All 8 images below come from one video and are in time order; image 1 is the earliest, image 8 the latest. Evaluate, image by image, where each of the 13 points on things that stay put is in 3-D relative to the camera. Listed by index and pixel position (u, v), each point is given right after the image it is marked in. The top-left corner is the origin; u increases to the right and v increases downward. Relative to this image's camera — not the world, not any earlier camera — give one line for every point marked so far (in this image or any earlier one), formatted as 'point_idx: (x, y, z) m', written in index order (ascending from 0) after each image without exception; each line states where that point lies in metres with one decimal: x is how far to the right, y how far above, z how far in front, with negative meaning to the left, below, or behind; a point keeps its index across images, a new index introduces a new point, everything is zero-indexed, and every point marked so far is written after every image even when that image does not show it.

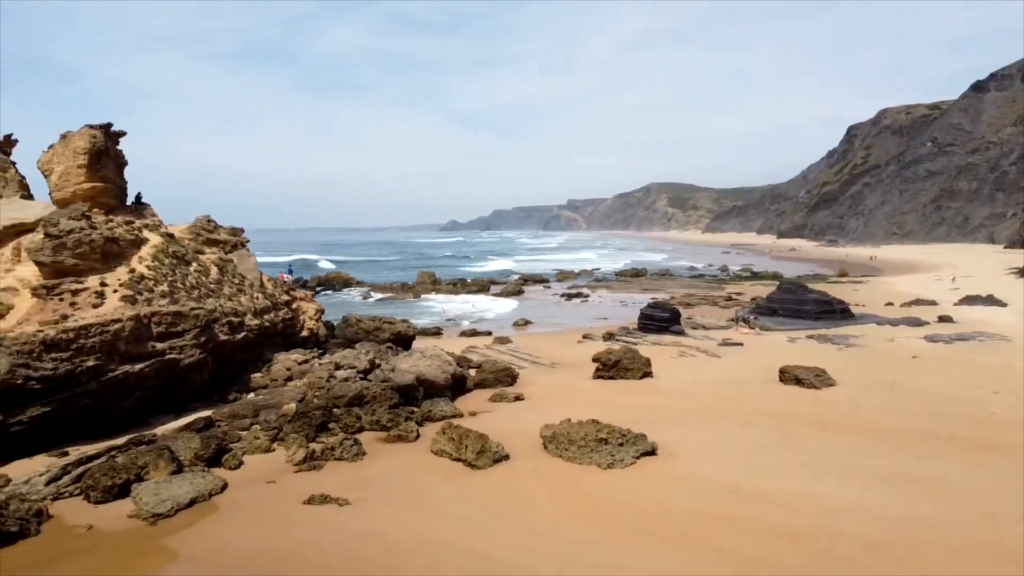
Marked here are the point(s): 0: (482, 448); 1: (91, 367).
0: (-0.3, -1.5, +7.8) m
1: (-4.3, -0.8, +8.4) m
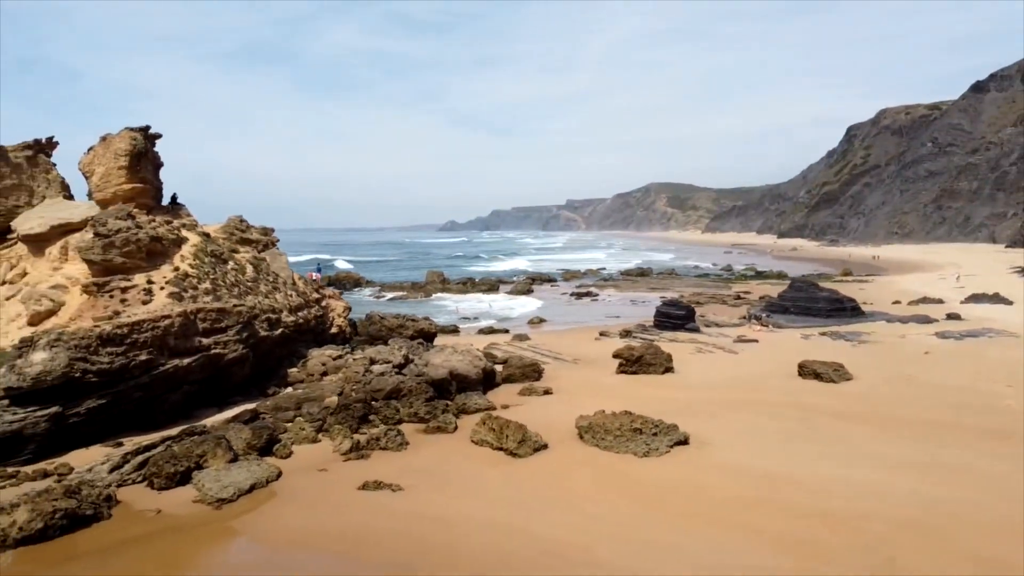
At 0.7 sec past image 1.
0: (+0.1, -1.5, +8.2) m
1: (-3.9, -0.8, +8.7) m
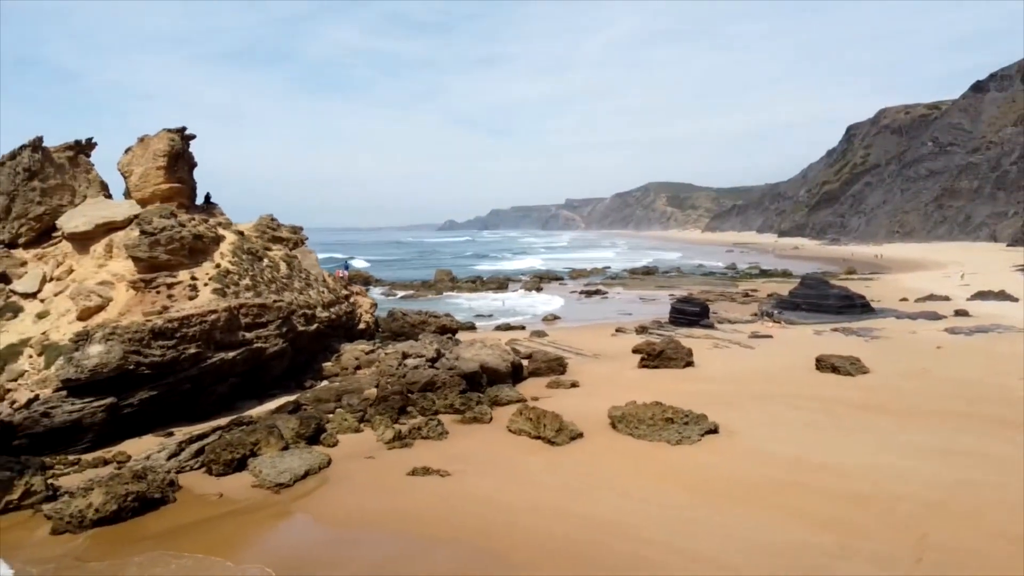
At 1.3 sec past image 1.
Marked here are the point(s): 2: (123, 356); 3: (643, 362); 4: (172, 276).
0: (+0.5, -1.5, +8.5) m
1: (-3.6, -0.7, +9.1) m
2: (-4.1, -0.7, +8.4) m
3: (+2.0, -1.1, +12.7) m
4: (-4.1, +0.1, +9.8) m
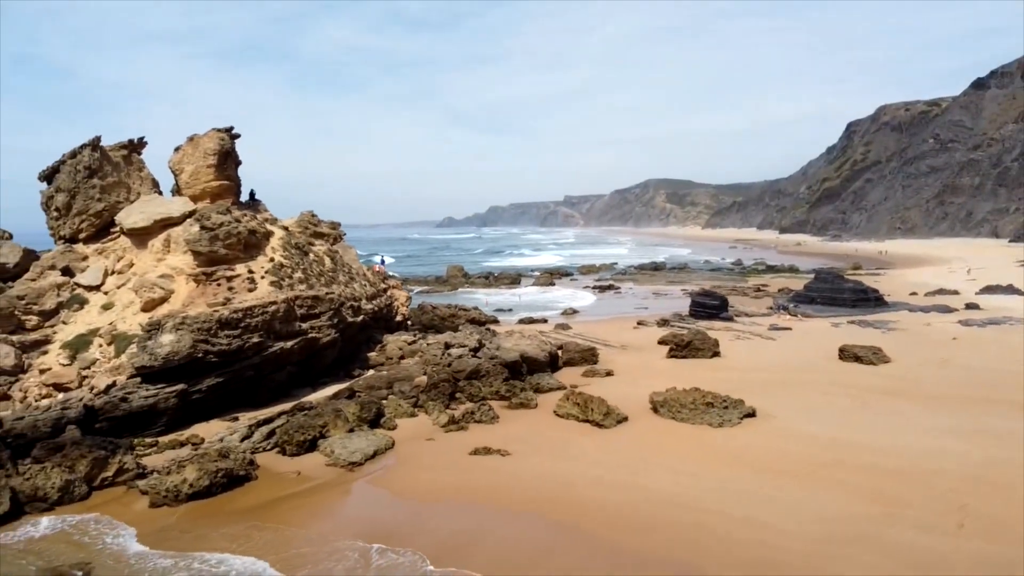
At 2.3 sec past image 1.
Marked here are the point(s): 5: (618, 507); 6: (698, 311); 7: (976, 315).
0: (+1.1, -1.4, +9.0) m
1: (-3.0, -0.6, +9.5) m
2: (-3.5, -0.6, +8.9) m
3: (+2.6, -1.0, +13.2) m
4: (-3.6, +0.2, +10.3) m
5: (+0.9, -1.8, +6.8) m
6: (+4.0, -0.5, +17.3) m
7: (+9.7, -0.6, +17.0) m
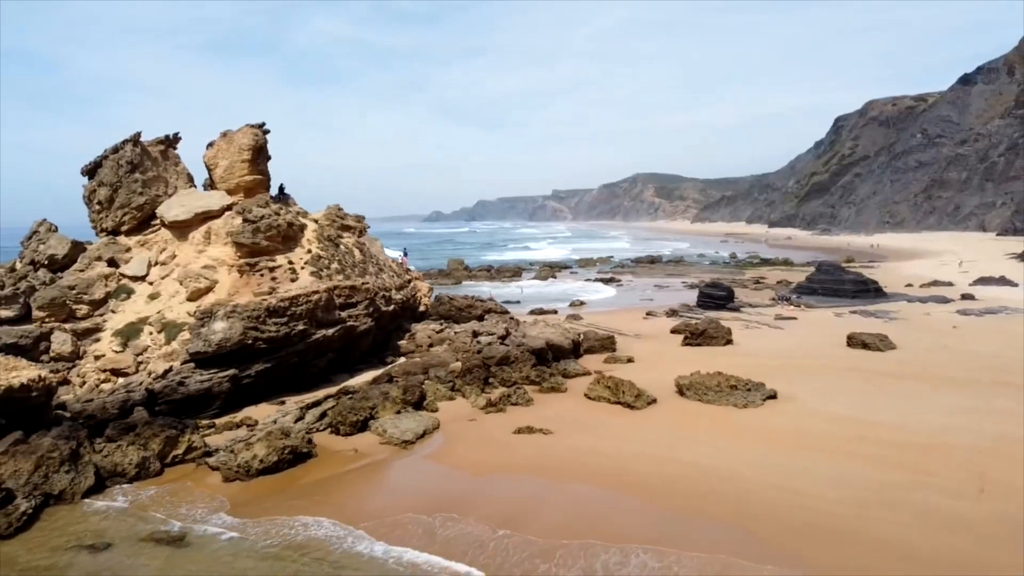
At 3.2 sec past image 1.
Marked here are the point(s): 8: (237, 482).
0: (+1.5, -1.2, +9.6) m
1: (-2.6, -0.5, +10.0) m
2: (-3.1, -0.5, +9.4) m
3: (+2.9, -0.9, +13.7) m
4: (-3.2, +0.4, +10.8) m
5: (+1.3, -1.7, +7.3) m
6: (+4.3, -0.3, +17.9) m
7: (+10.0, -0.4, +17.7) m
8: (-2.5, -1.8, +7.4) m
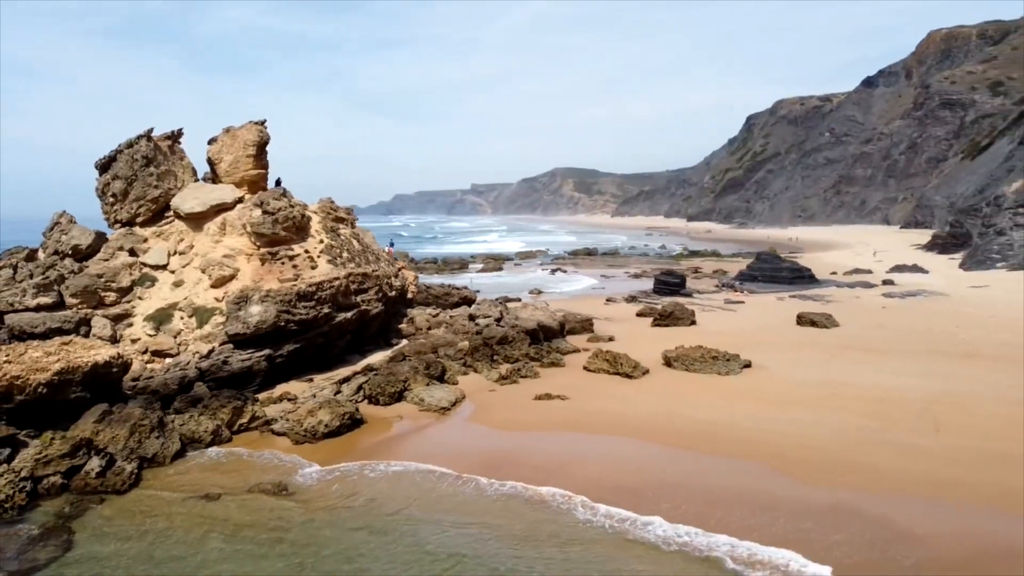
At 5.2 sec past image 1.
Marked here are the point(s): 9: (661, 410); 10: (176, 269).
0: (+1.6, -1.0, +10.8) m
1: (-2.5, -0.3, +10.8) m
2: (-2.9, -0.3, +10.2) m
3: (+2.7, -0.6, +15.1) m
4: (-3.2, +0.5, +11.5) m
5: (+1.7, -1.5, +8.6) m
6: (+3.5, 0.0, +19.4) m
7: (+9.3, 0.0, +19.8) m
8: (-2.1, -1.6, +8.3) m
9: (+1.7, -1.4, +9.3) m
10: (-4.8, +0.3, +11.5) m
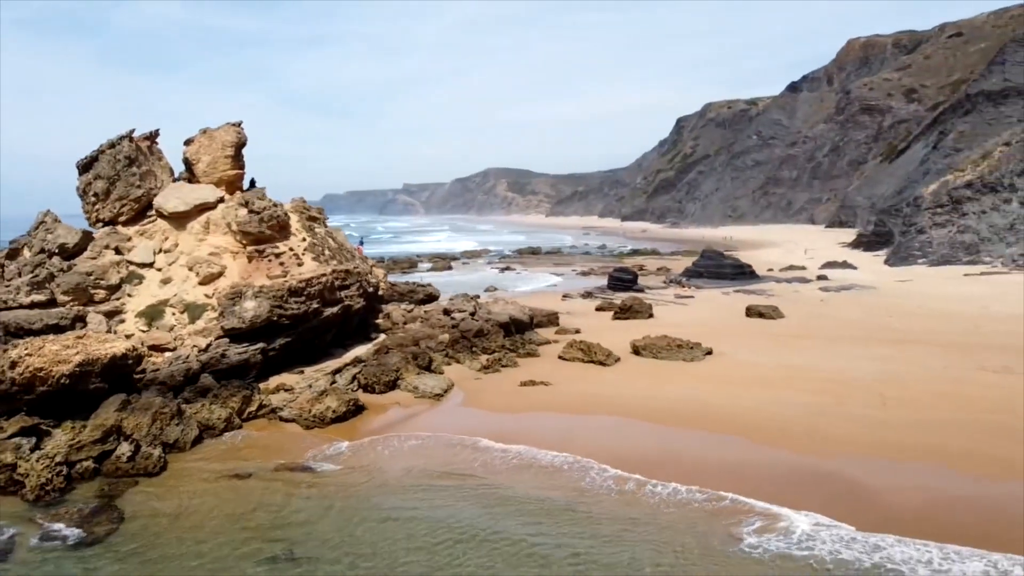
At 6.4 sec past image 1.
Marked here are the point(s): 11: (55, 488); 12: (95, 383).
0: (+1.3, -0.9, +11.6) m
1: (-2.8, -0.3, +11.3) m
2: (-3.1, -0.3, +10.6) m
3: (+2.0, -0.5, +16.0) m
4: (-3.5, +0.6, +12.0) m
5: (+1.6, -1.4, +9.4) m
6: (+2.5, +0.1, +20.3) m
7: (+8.3, +0.1, +21.2) m
8: (-2.1, -1.5, +8.8) m
9: (+1.5, -1.3, +10.2) m
10: (-5.1, +0.3, +11.8) m
11: (-3.9, -1.7, +6.9) m
12: (-4.2, -1.0, +8.2) m
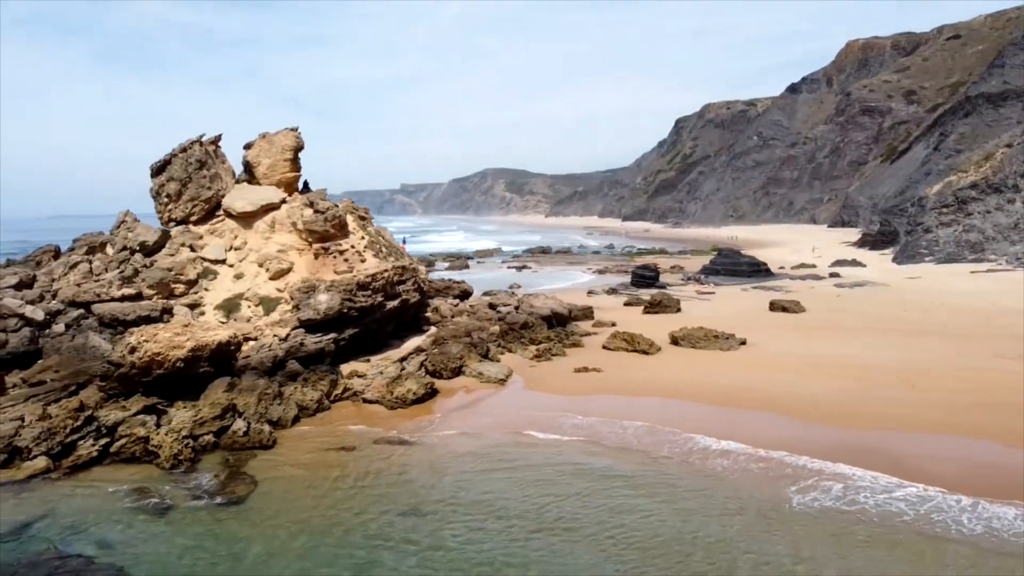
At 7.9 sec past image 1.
0: (+2.1, -0.9, +12.5) m
1: (-2.0, -0.2, +12.2) m
2: (-2.4, -0.2, +11.5) m
3: (+2.8, -0.5, +16.9) m
4: (-2.7, +0.7, +12.8) m
5: (+2.4, -1.3, +10.3) m
6: (+3.3, +0.2, +21.2) m
7: (+9.0, +0.2, +22.1) m
8: (-1.4, -1.4, +9.6) m
9: (+2.3, -1.2, +11.0) m
10: (-4.3, +0.4, +12.6) m
11: (-3.1, -1.6, +7.7) m
12: (-3.4, -0.9, +9.1) m
